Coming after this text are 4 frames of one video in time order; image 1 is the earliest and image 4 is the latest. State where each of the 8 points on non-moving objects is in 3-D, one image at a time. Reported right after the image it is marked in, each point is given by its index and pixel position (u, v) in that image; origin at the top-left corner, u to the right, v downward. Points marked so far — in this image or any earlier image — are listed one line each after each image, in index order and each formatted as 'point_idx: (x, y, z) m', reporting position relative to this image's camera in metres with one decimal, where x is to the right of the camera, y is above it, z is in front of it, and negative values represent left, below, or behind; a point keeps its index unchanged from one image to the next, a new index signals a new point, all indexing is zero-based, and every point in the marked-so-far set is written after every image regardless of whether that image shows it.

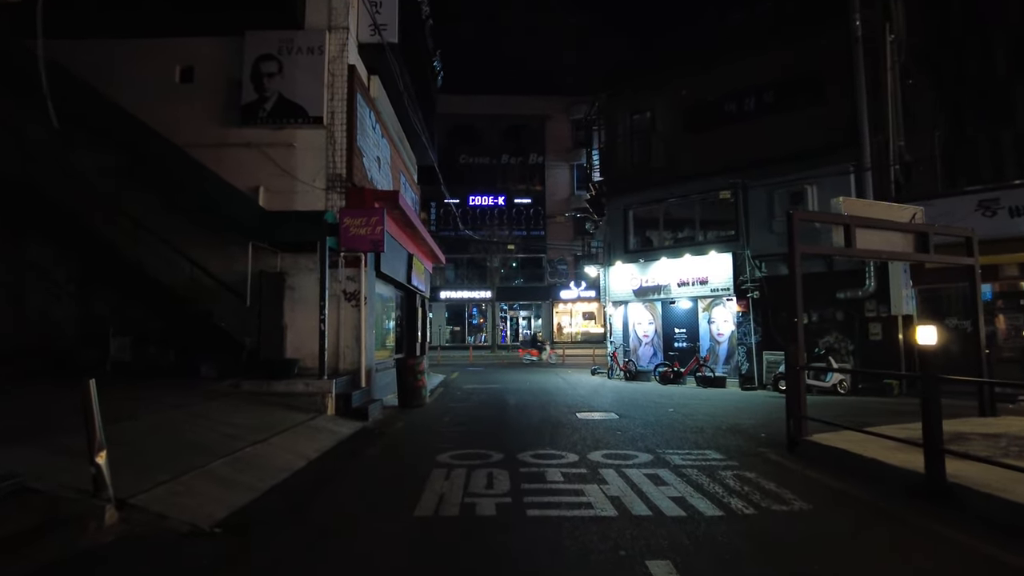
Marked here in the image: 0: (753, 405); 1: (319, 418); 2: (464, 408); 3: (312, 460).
0: (+4.8, -2.3, +13.5) m
1: (-2.9, -1.9, +9.9) m
2: (-0.9, -2.4, +12.8) m
3: (-2.3, -2.0, +7.5) m
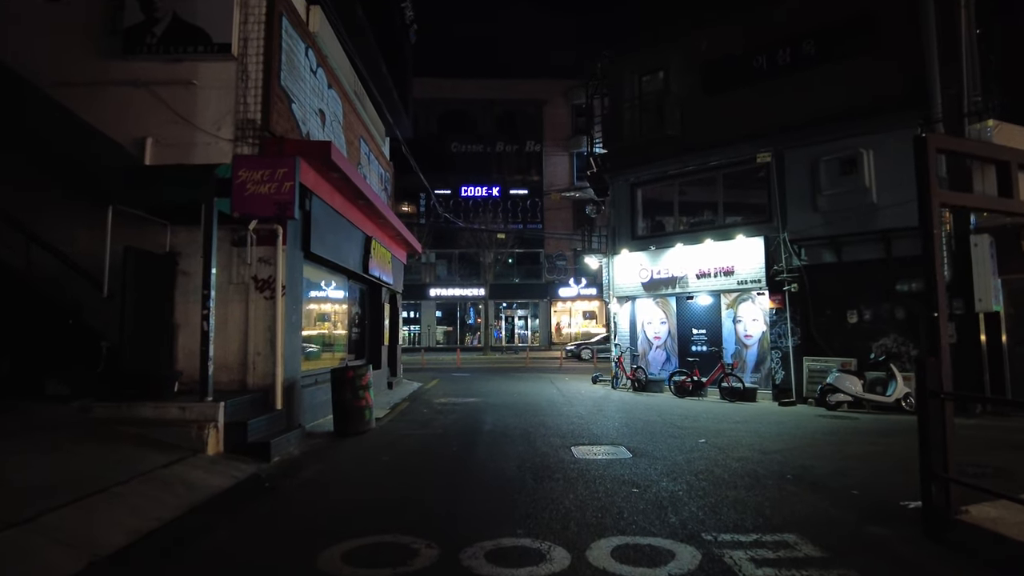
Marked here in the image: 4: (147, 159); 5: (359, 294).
0: (+4.5, -2.1, +10.3) m
1: (-3.2, -1.7, +6.7) m
2: (-1.3, -2.2, +9.6) m
3: (-2.6, -1.8, +4.3) m
4: (-5.0, +1.8, +9.2) m
5: (-3.5, -0.2, +14.9) m
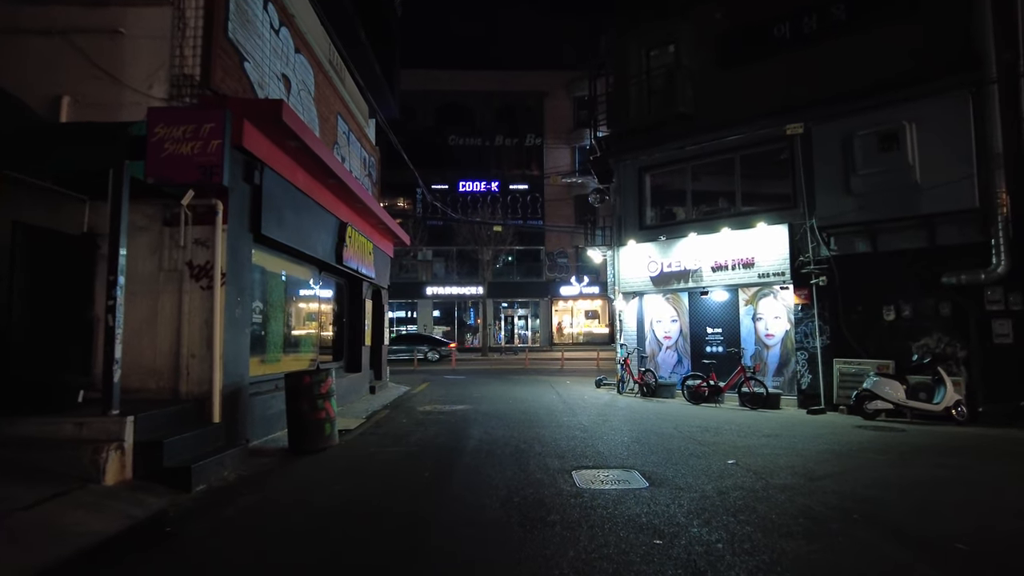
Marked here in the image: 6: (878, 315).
0: (+4.3, -2.0, +8.7) m
1: (-3.4, -1.6, +5.1) m
2: (-1.4, -2.0, +8.1) m
3: (-2.8, -1.6, +2.8) m
4: (-5.2, +1.9, +7.6) m
5: (-3.6, 0.0, +13.4) m
6: (+6.6, -0.5, +12.0) m
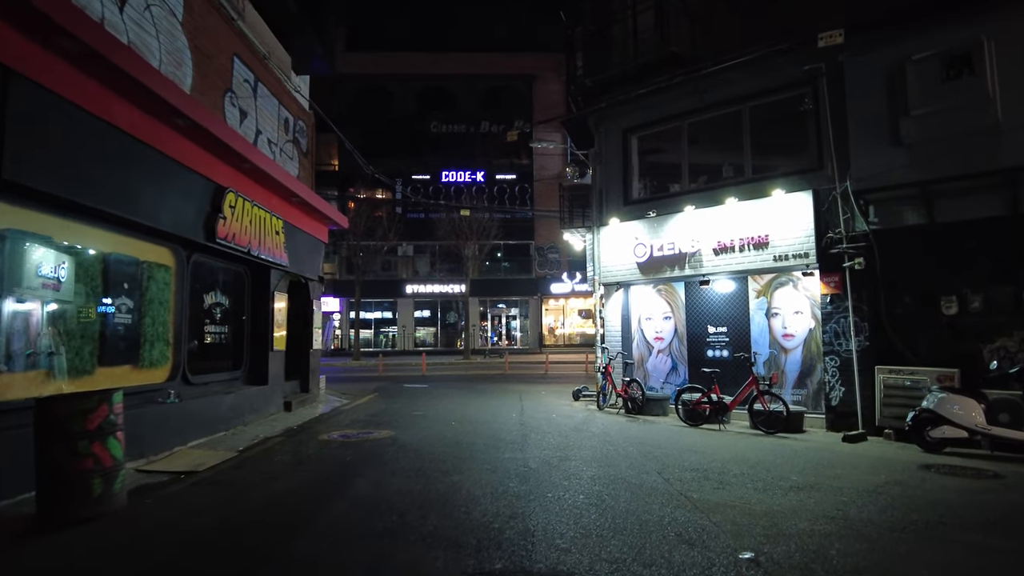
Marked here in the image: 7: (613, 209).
0: (+3.5, -1.8, +5.7) m
1: (-4.3, -1.4, +2.1) m
2: (-2.3, -1.8, +5.0) m
3: (-3.7, -1.4, -0.3) m
4: (-6.1, +2.1, +4.6) m
5: (-4.5, +0.1, +10.3) m
6: (+5.7, -0.3, +9.0) m
7: (+2.0, +1.6, +13.5) m
